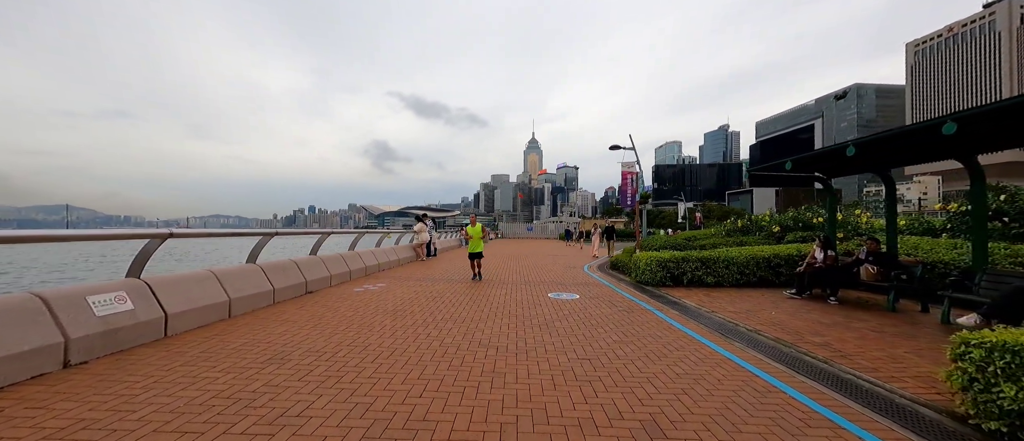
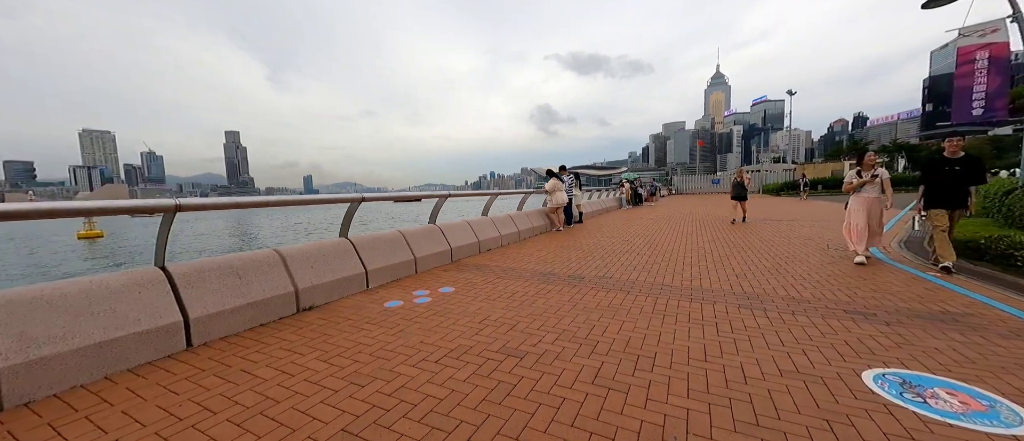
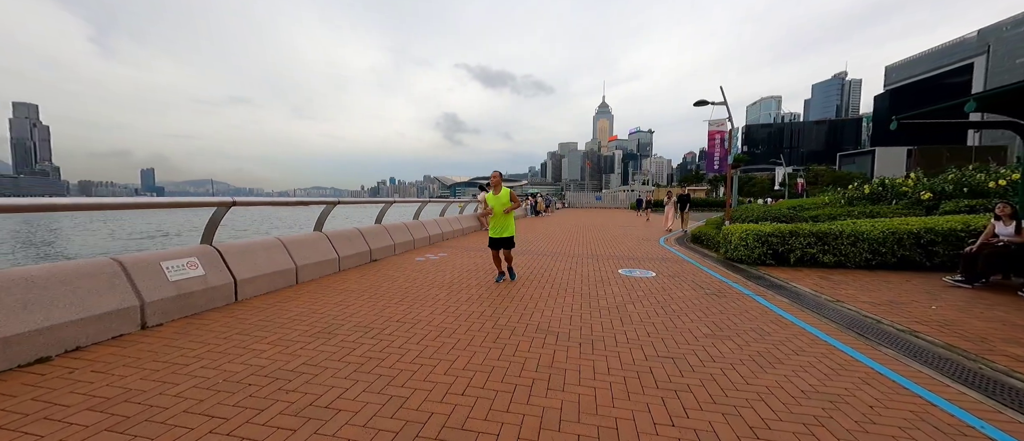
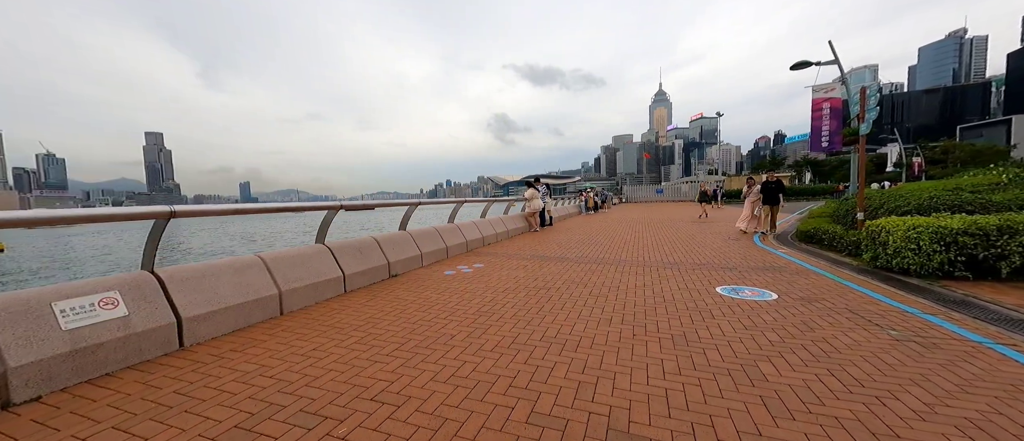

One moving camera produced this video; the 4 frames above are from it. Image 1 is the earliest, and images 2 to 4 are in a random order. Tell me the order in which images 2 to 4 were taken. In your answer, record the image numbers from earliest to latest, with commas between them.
3, 4, 2
